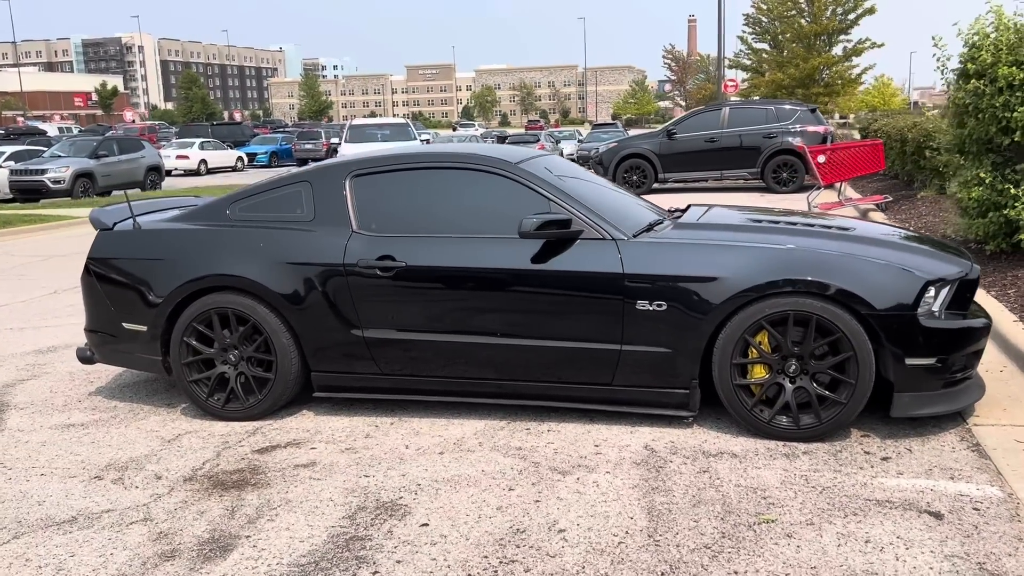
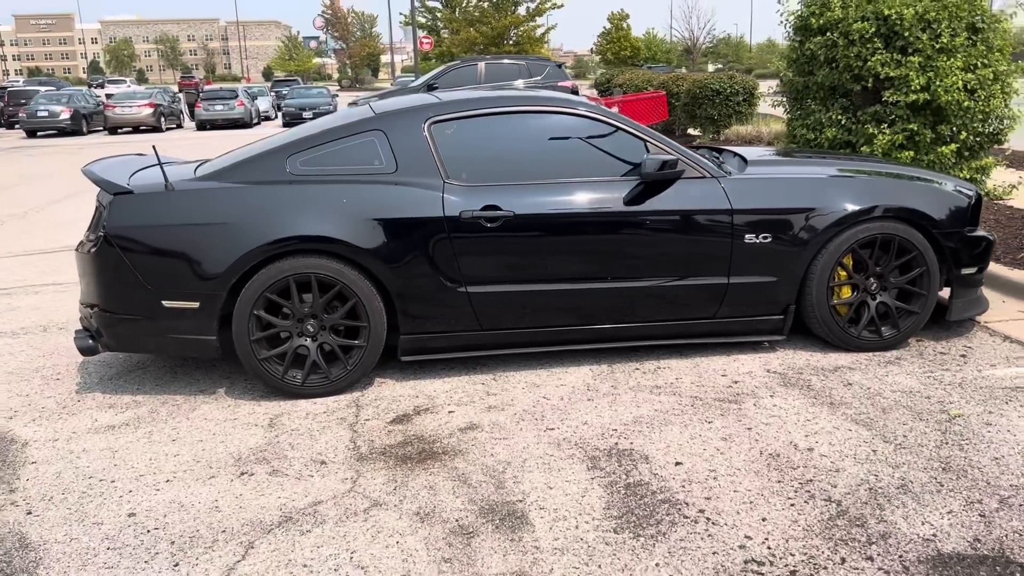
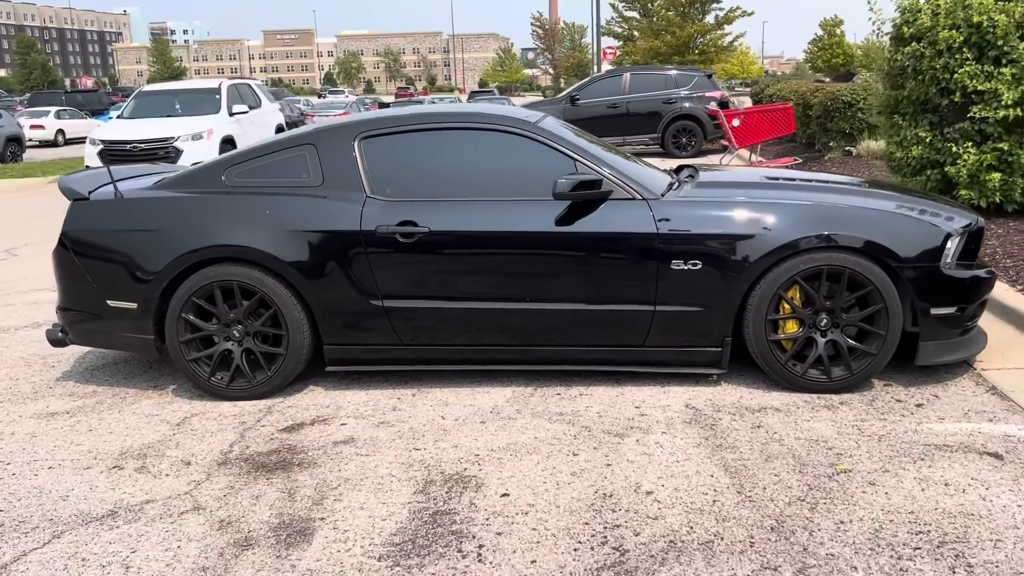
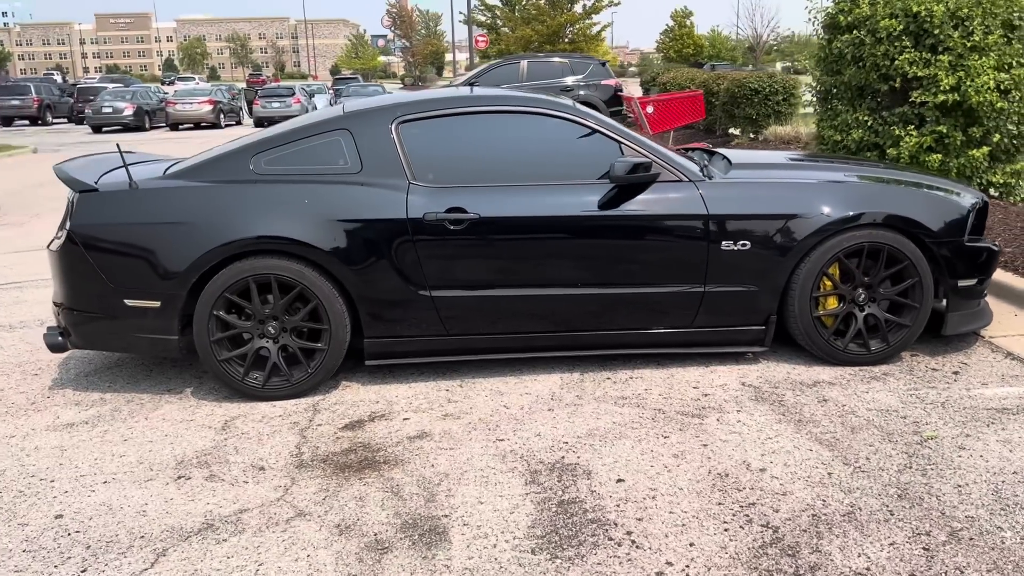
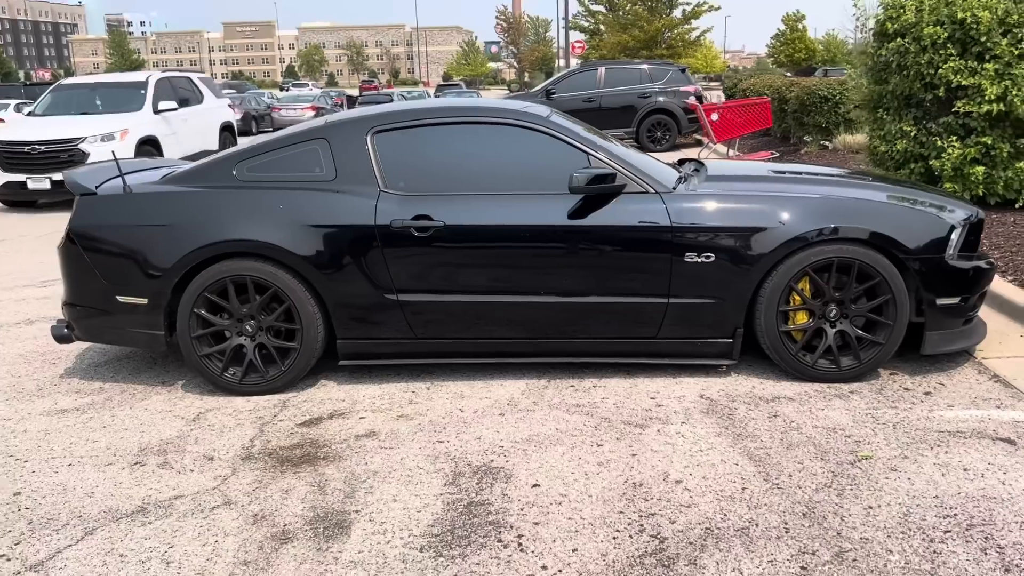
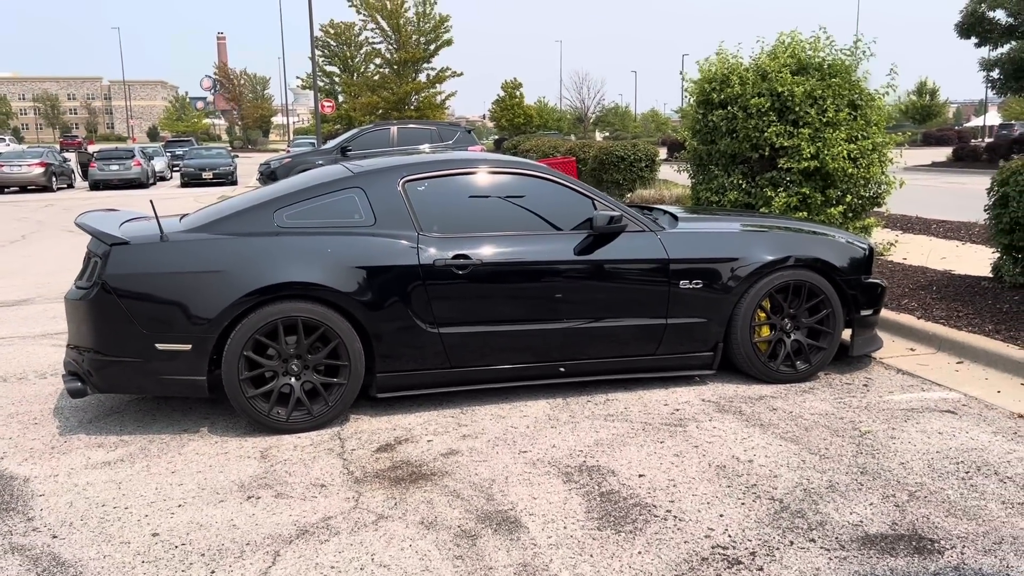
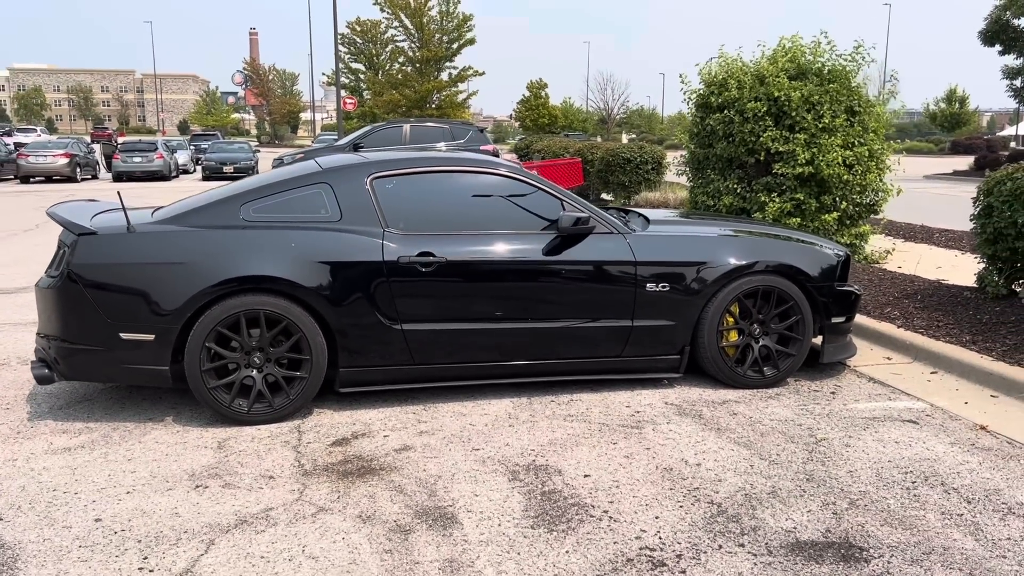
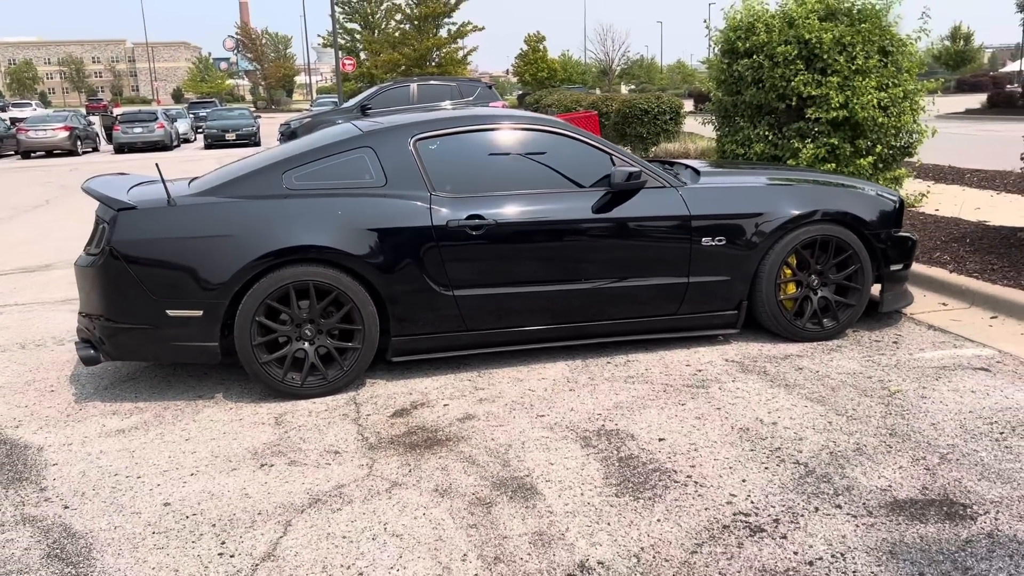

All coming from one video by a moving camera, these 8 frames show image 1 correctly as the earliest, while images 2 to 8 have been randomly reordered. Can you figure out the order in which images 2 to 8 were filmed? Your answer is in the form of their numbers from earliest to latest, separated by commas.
3, 5, 4, 2, 8, 6, 7
